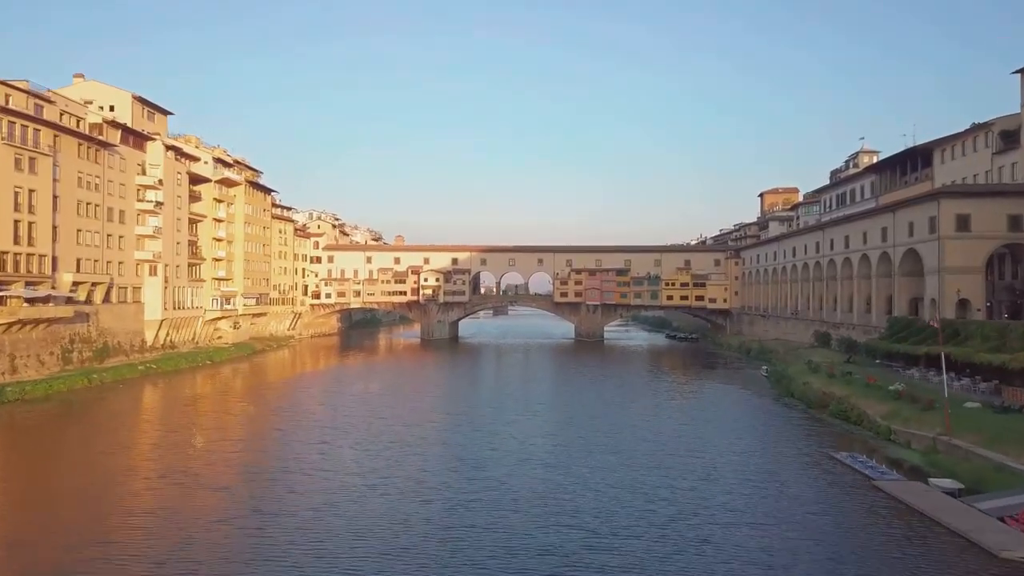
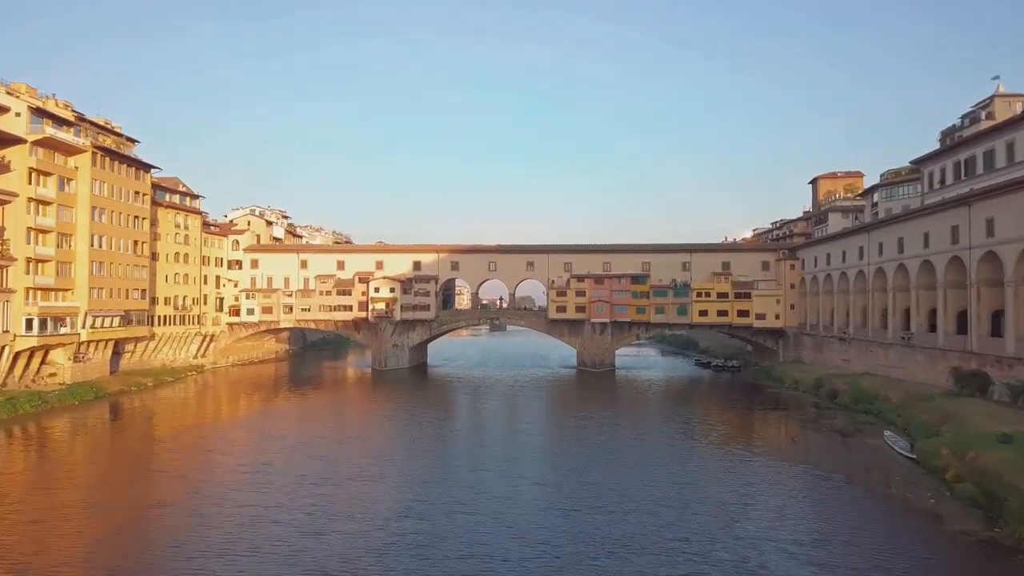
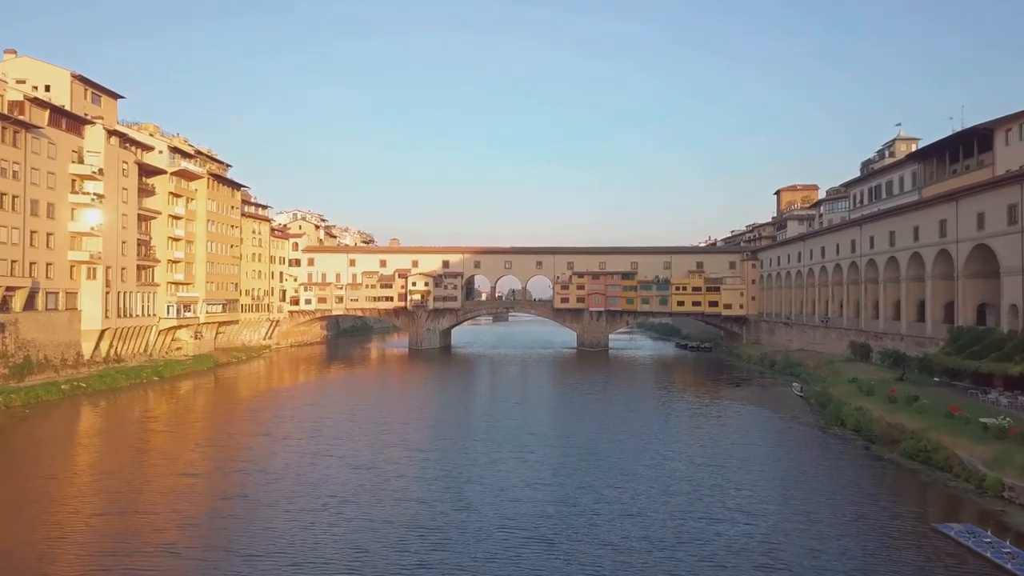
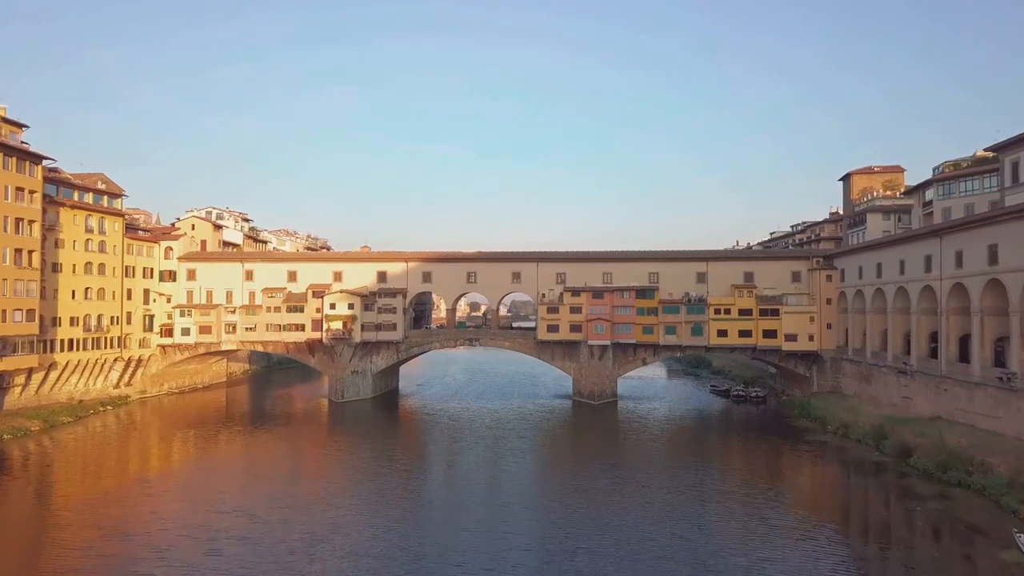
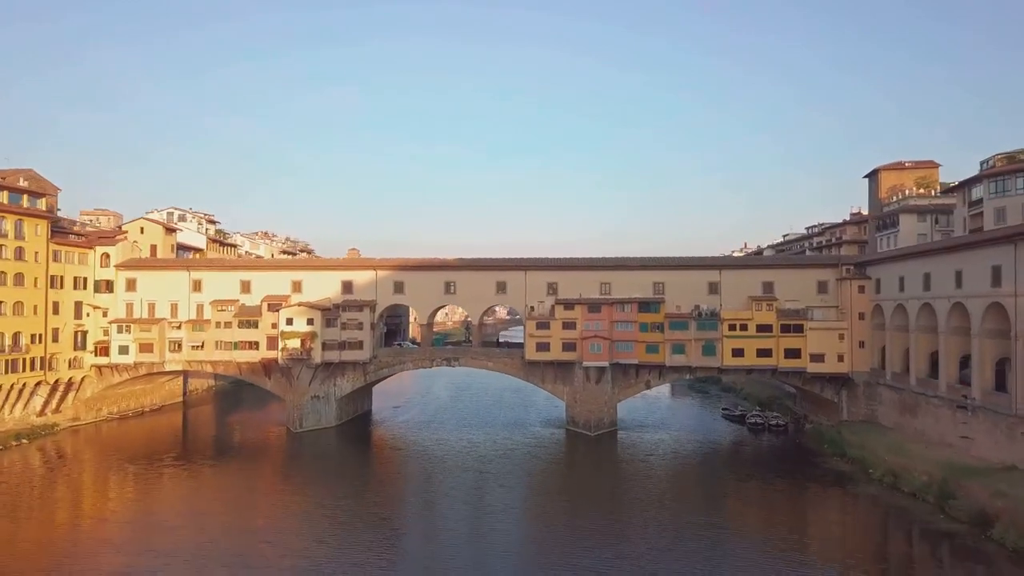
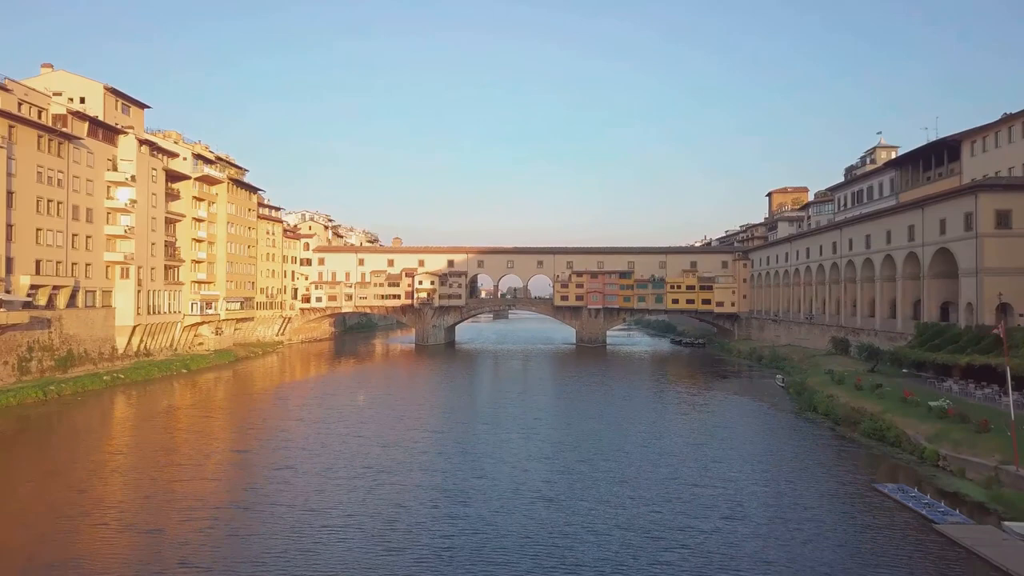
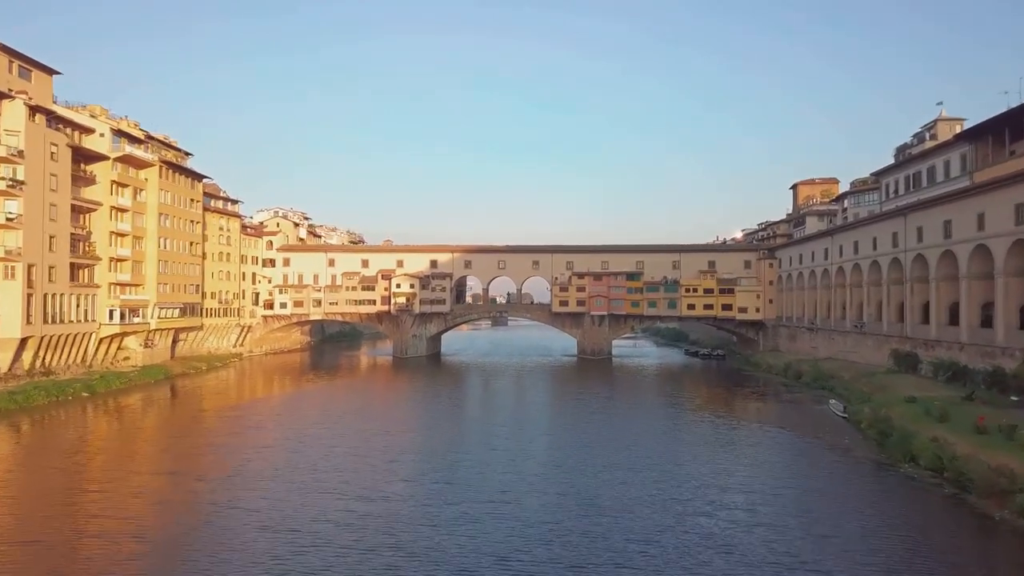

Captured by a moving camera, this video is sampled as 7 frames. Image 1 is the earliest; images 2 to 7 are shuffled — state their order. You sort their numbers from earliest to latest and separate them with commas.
6, 3, 7, 2, 4, 5
